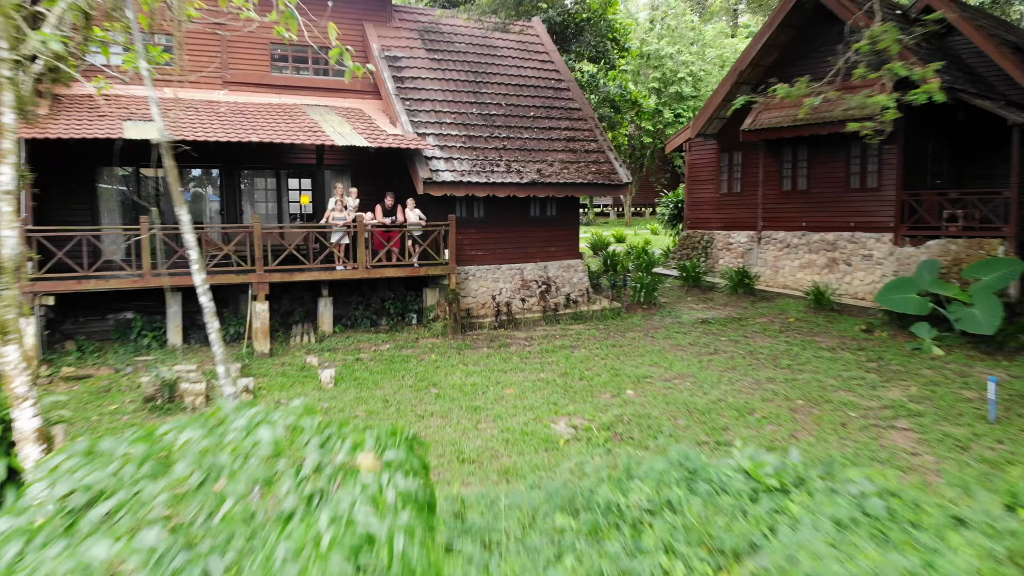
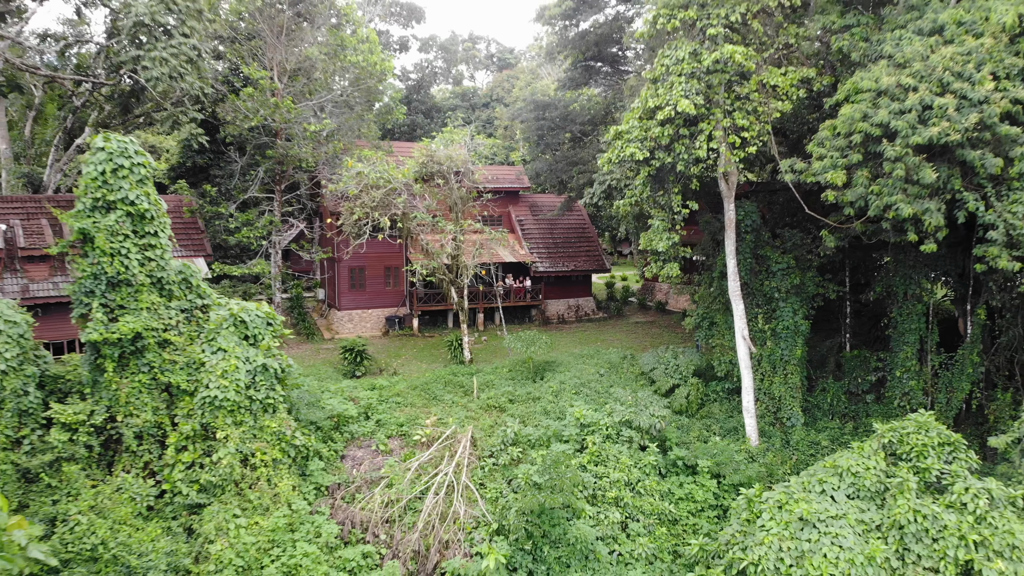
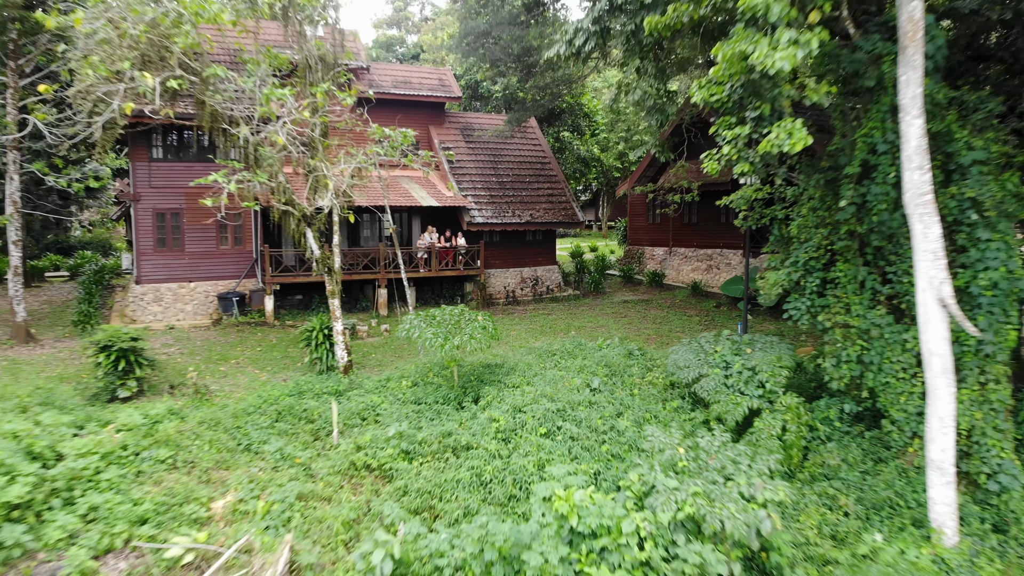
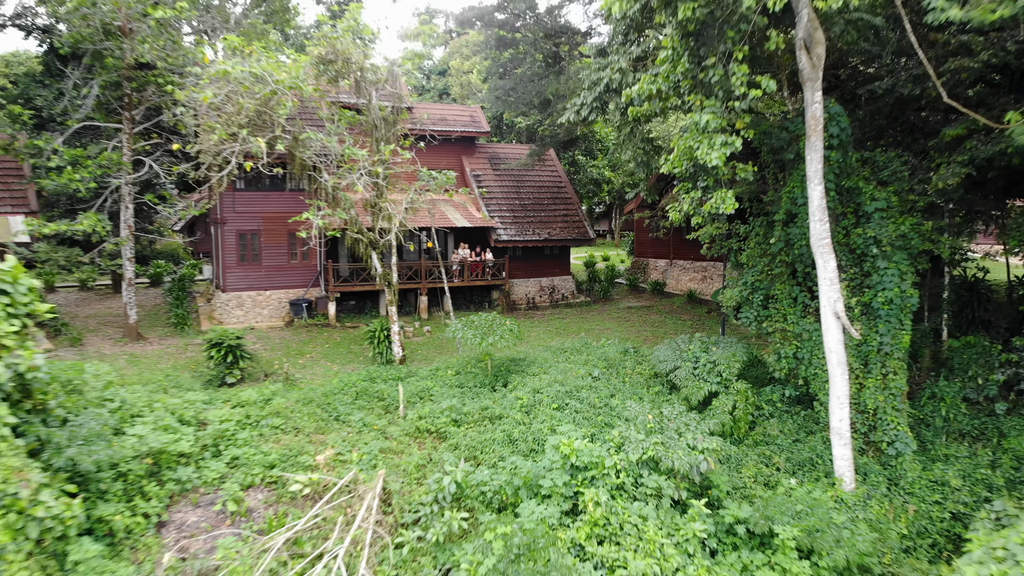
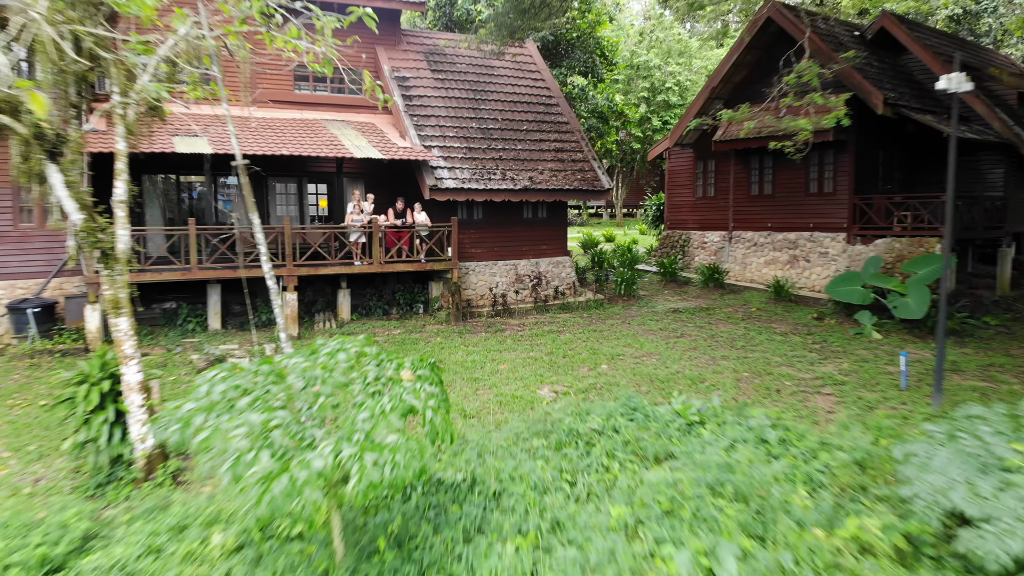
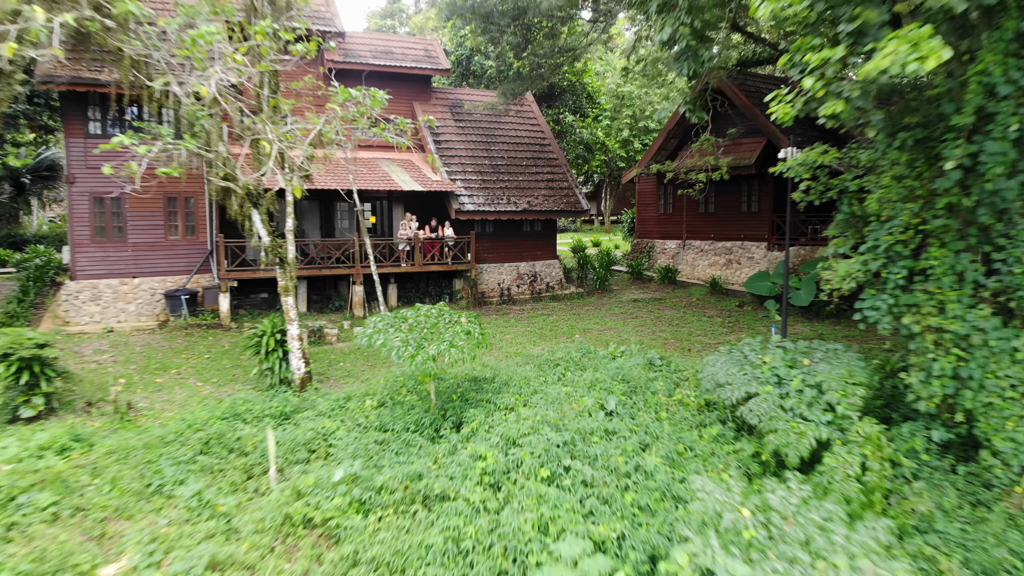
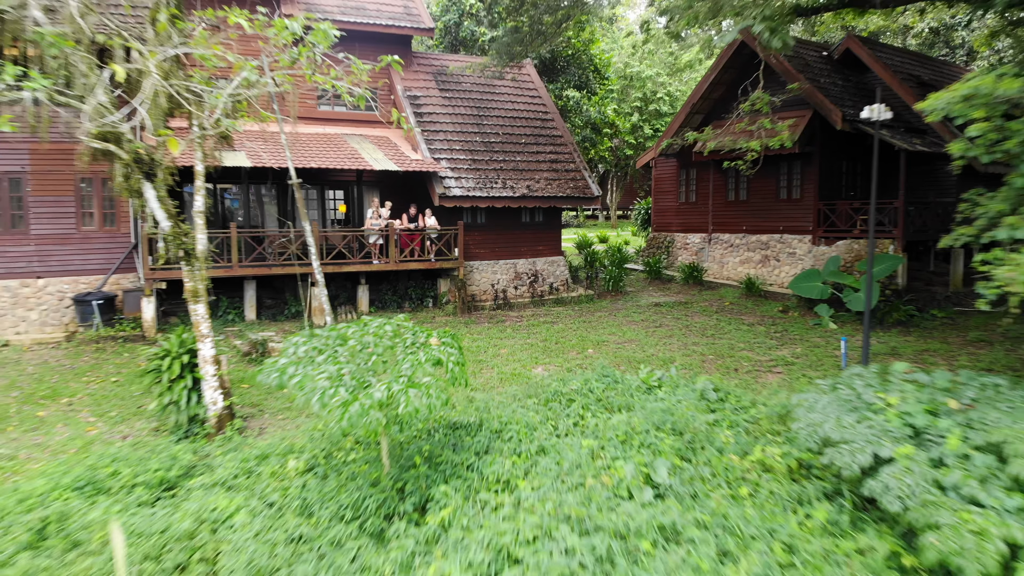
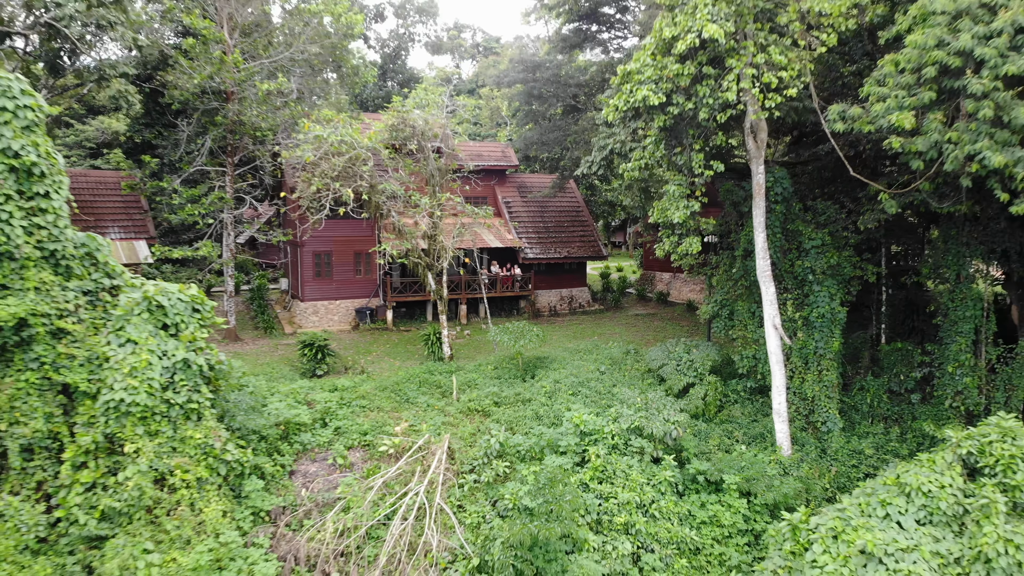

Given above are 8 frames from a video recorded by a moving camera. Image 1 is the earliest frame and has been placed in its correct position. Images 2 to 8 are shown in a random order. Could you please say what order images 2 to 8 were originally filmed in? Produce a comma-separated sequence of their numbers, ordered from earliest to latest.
5, 7, 6, 3, 4, 8, 2
